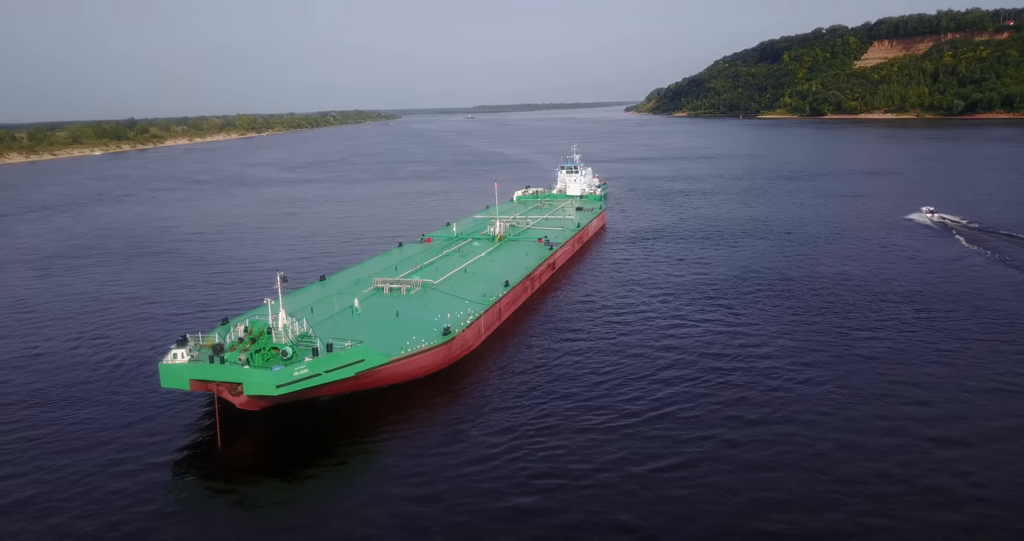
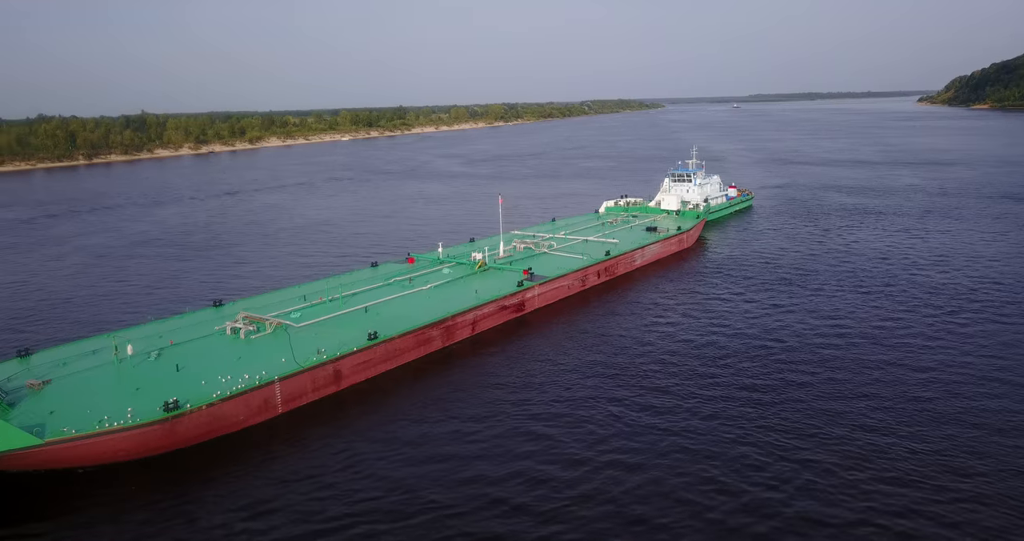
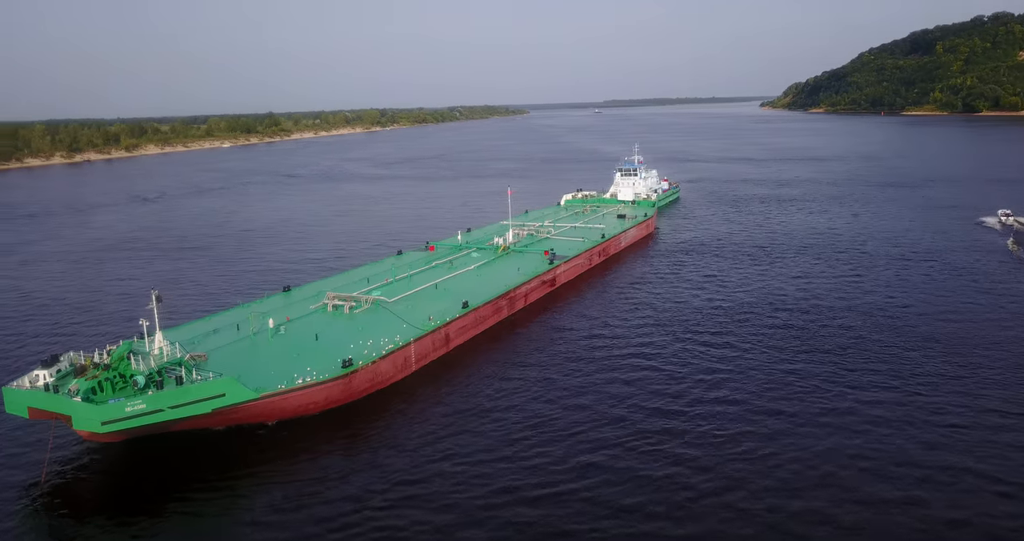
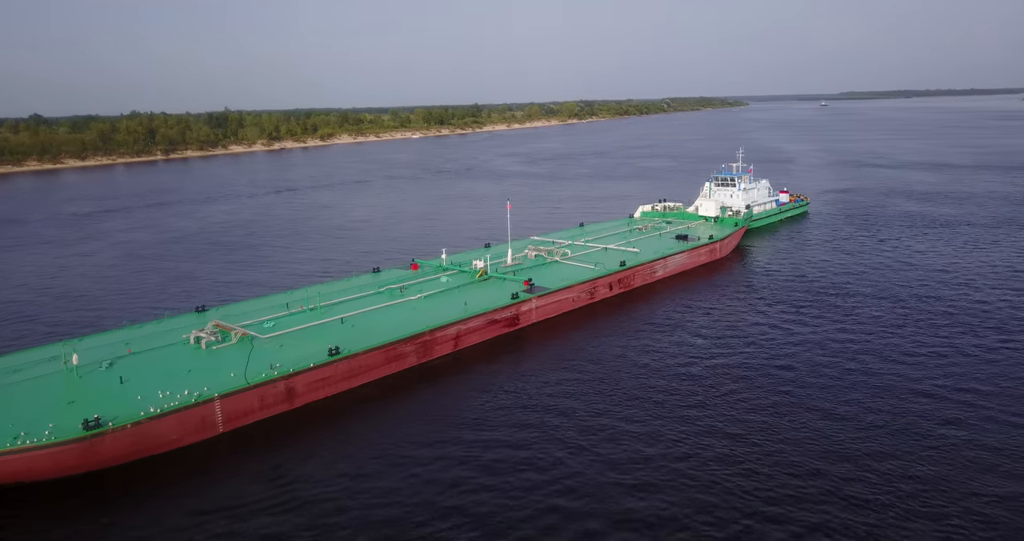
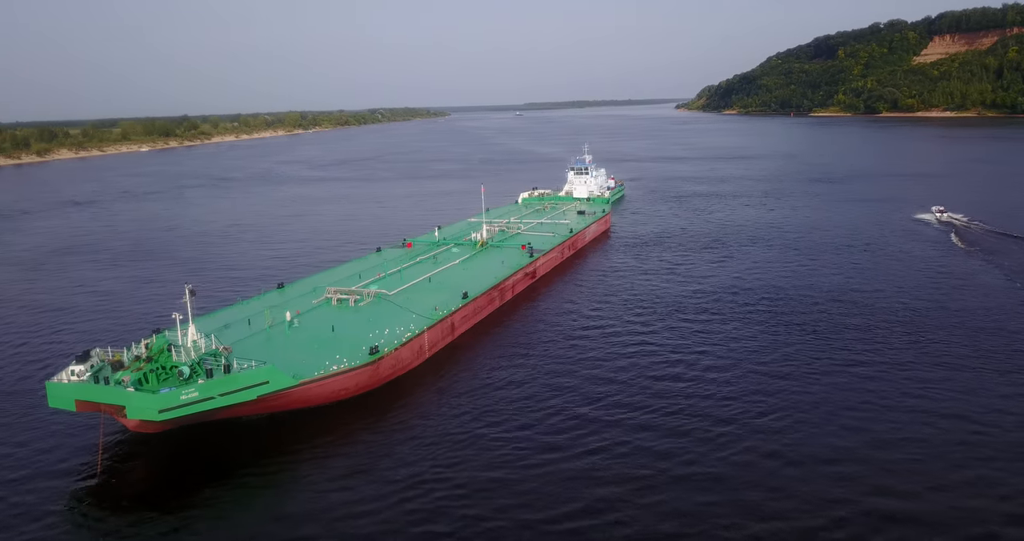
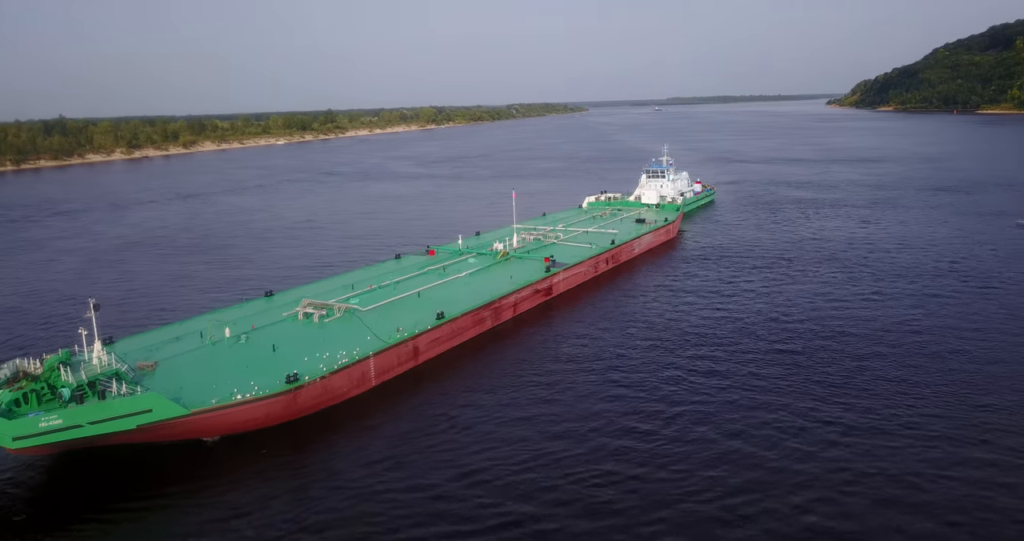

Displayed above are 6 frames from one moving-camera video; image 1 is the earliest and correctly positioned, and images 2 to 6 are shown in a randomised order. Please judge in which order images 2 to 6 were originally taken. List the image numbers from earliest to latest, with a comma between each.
5, 3, 6, 2, 4
